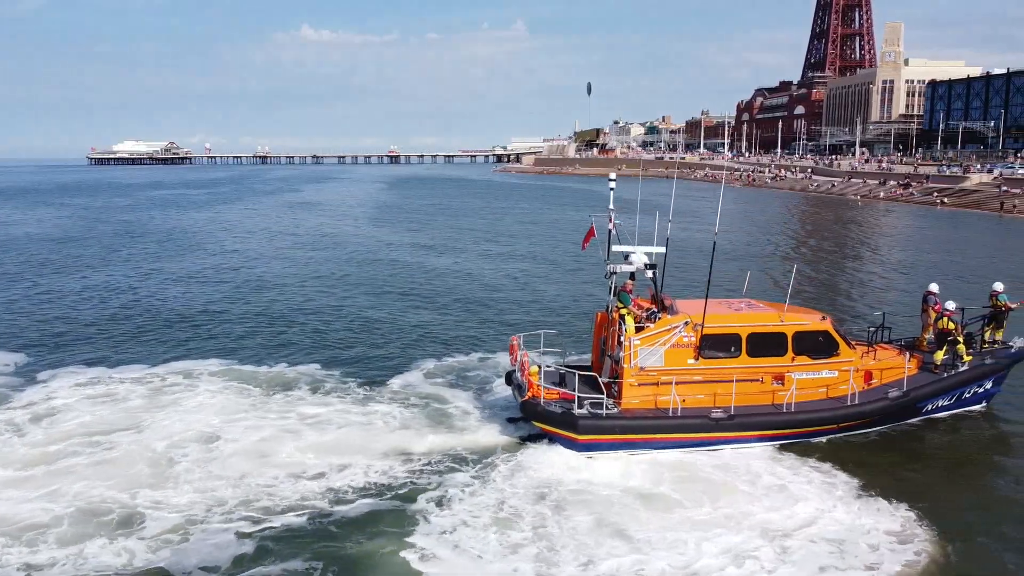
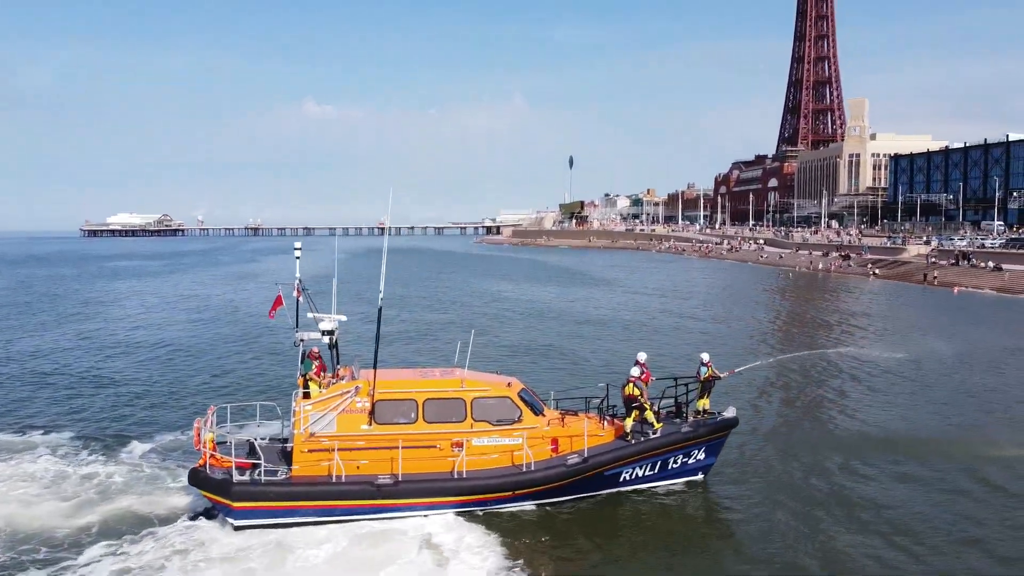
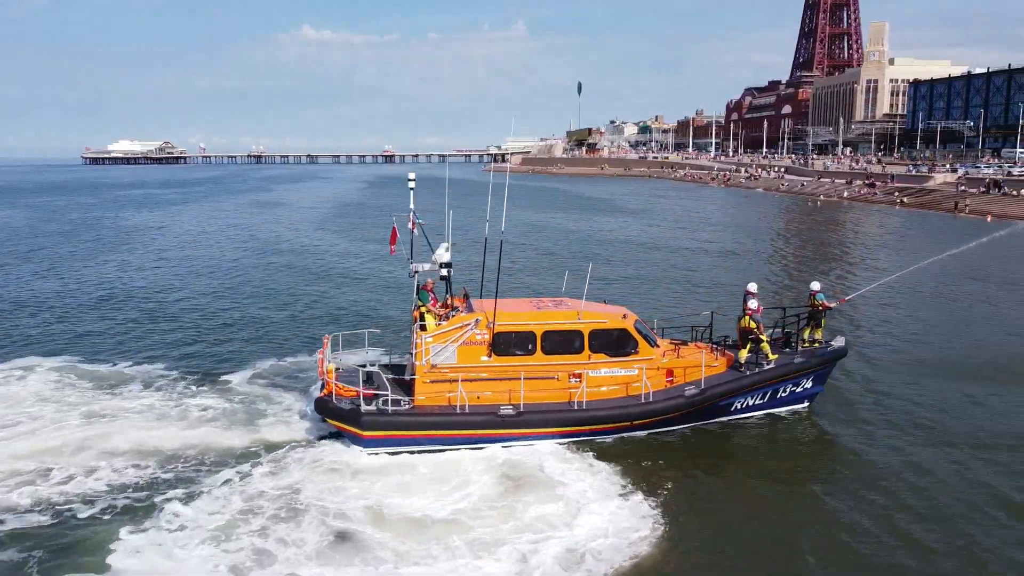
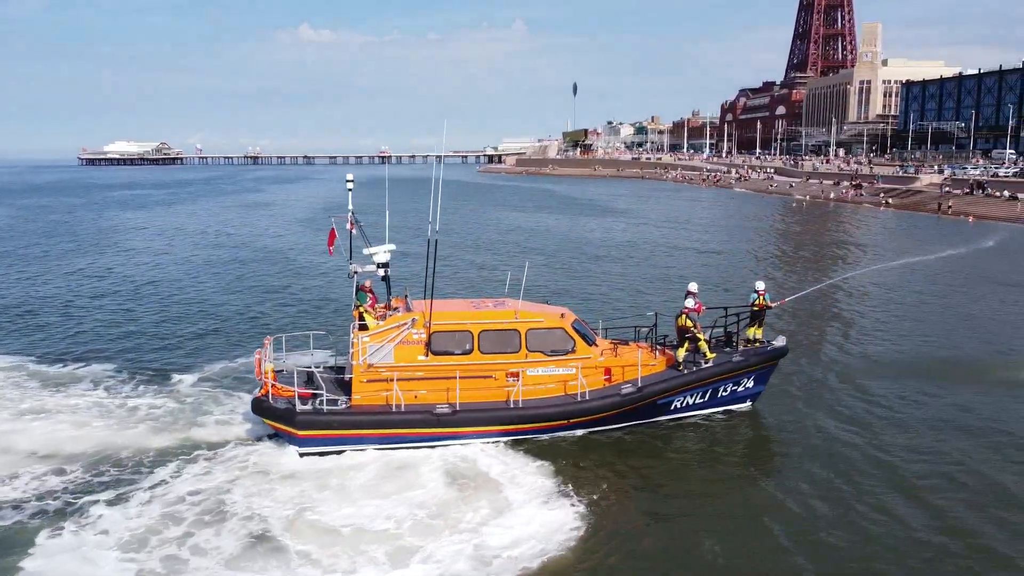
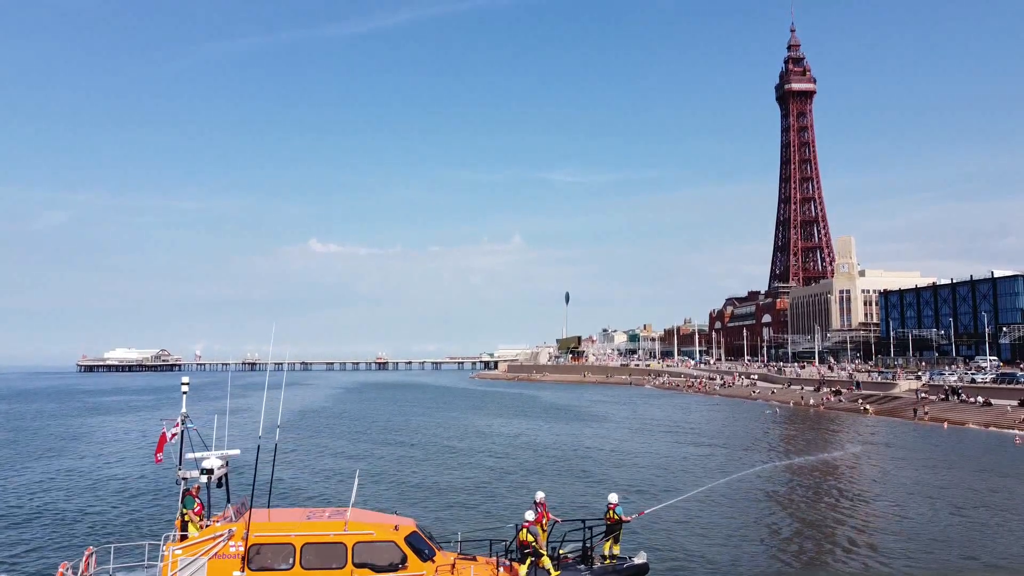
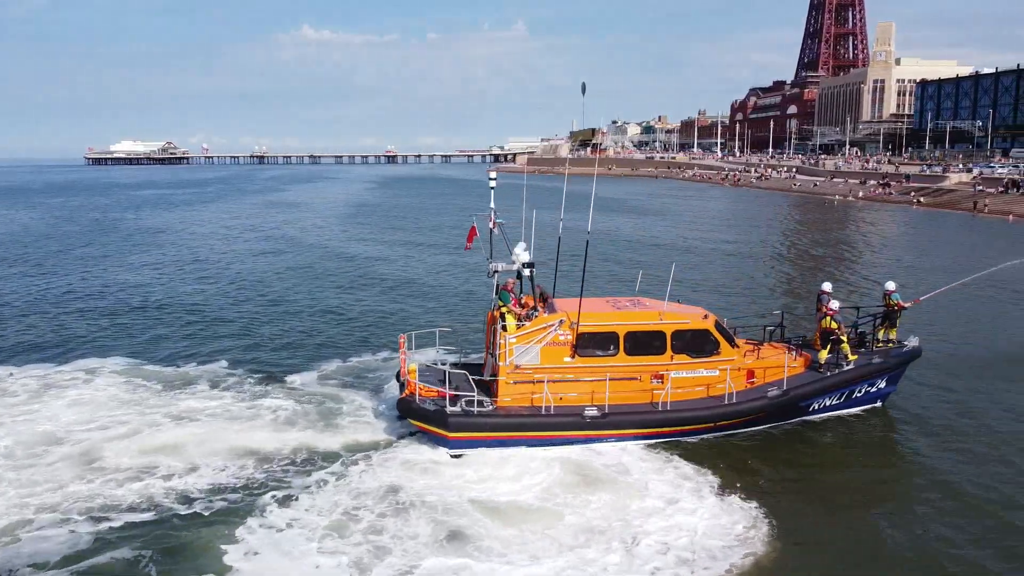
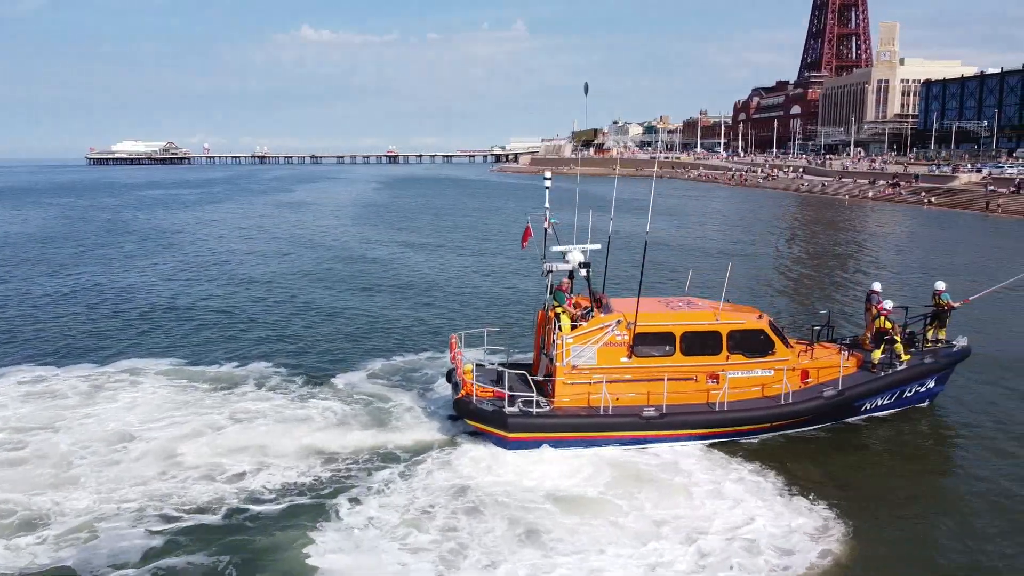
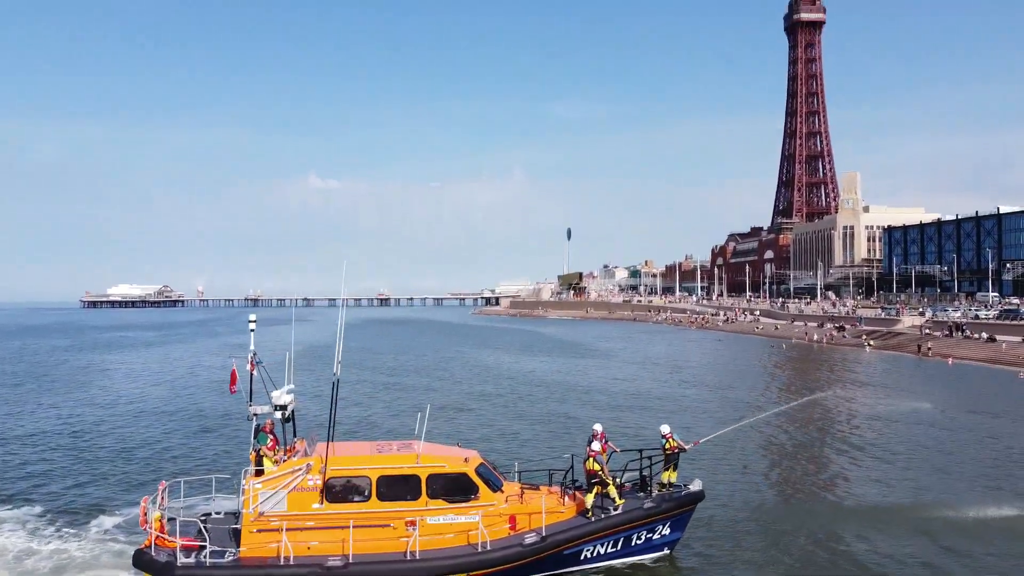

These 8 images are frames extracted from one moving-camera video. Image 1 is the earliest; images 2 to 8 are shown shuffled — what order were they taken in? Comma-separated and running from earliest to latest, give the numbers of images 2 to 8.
7, 6, 3, 4, 2, 8, 5
